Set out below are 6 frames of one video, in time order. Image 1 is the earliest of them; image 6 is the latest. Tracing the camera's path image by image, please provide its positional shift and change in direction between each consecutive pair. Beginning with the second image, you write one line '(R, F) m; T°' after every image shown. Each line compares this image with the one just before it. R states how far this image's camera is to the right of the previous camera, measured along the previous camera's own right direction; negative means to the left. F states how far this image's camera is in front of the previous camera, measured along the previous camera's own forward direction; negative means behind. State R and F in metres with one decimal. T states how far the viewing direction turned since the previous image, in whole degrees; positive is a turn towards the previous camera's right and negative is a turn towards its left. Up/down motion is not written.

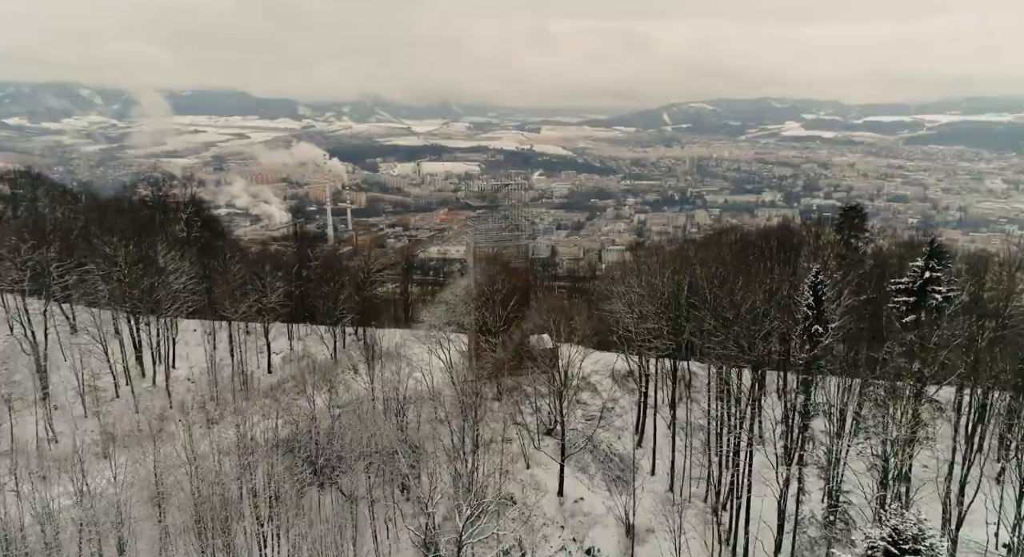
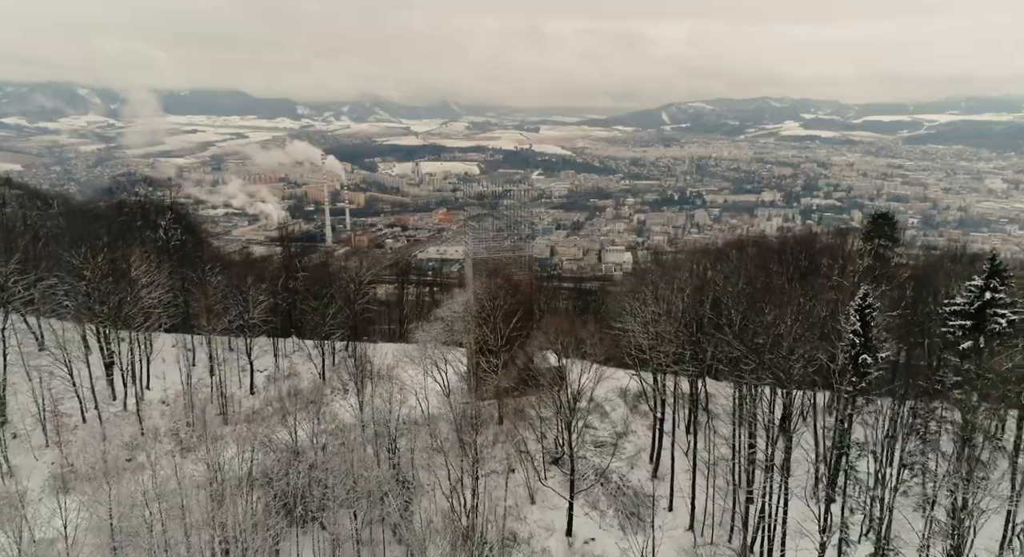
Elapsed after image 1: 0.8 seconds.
(0.0, +0.8) m; 0°
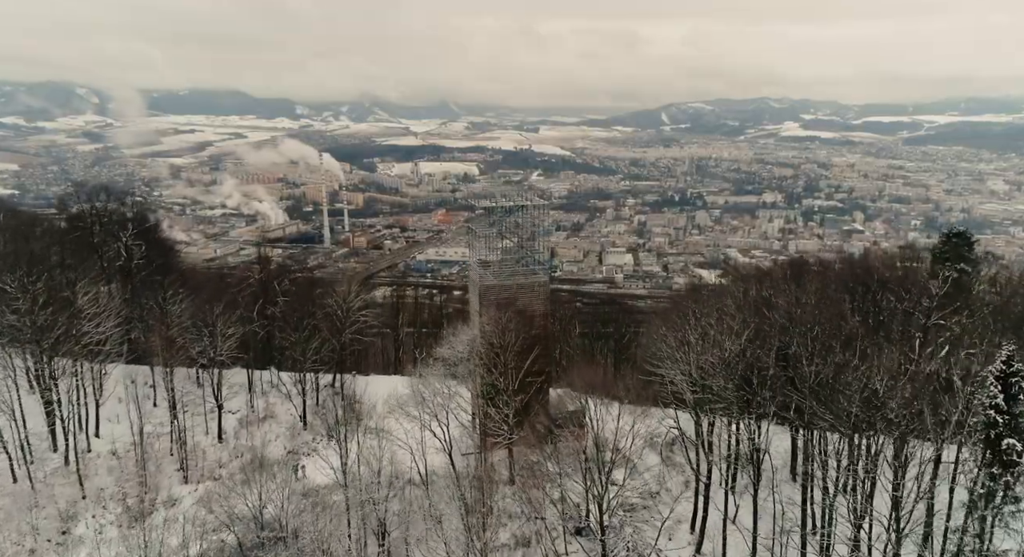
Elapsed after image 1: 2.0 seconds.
(-0.1, +1.4) m; 0°
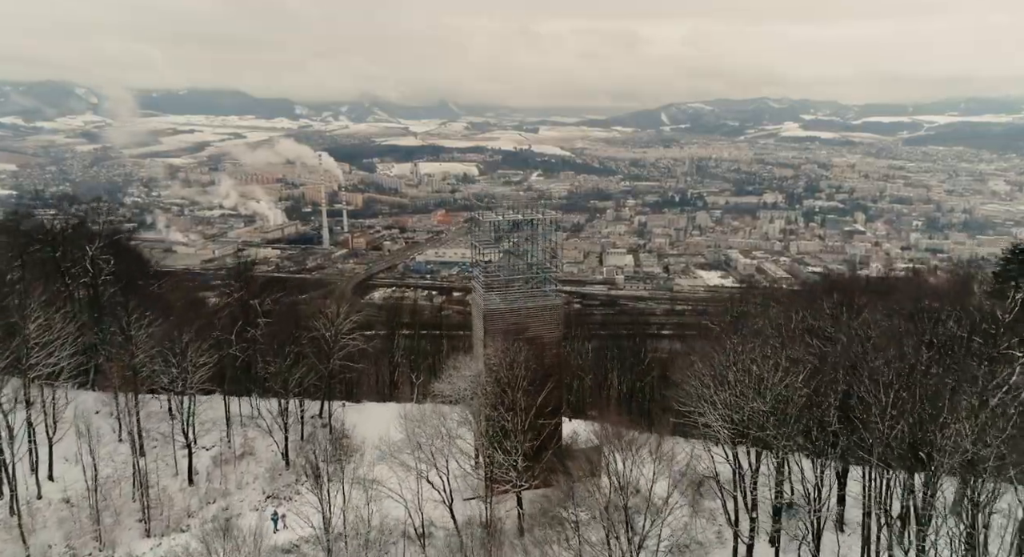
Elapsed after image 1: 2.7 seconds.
(-0.1, +0.9) m; 0°
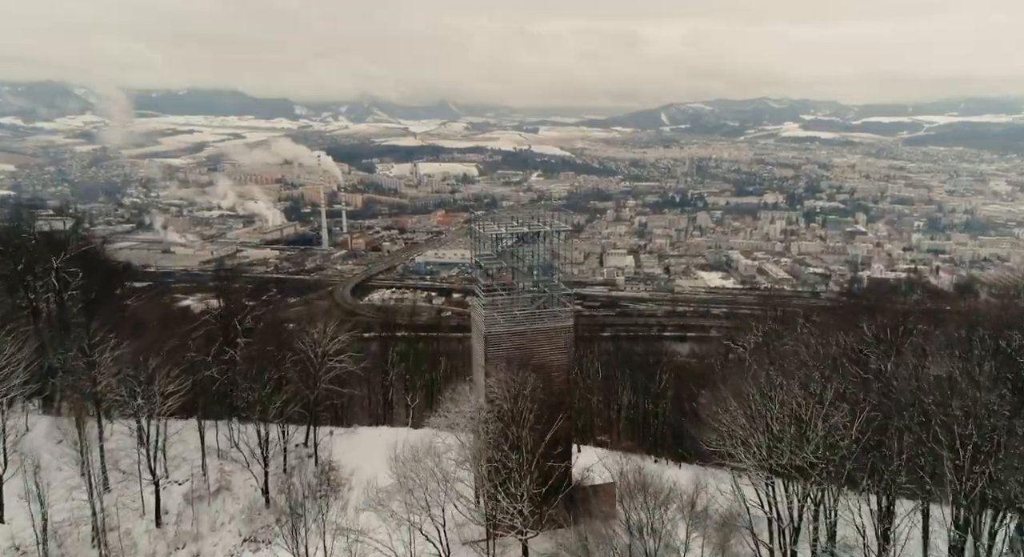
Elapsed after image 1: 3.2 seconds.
(0.0, +0.7) m; 0°
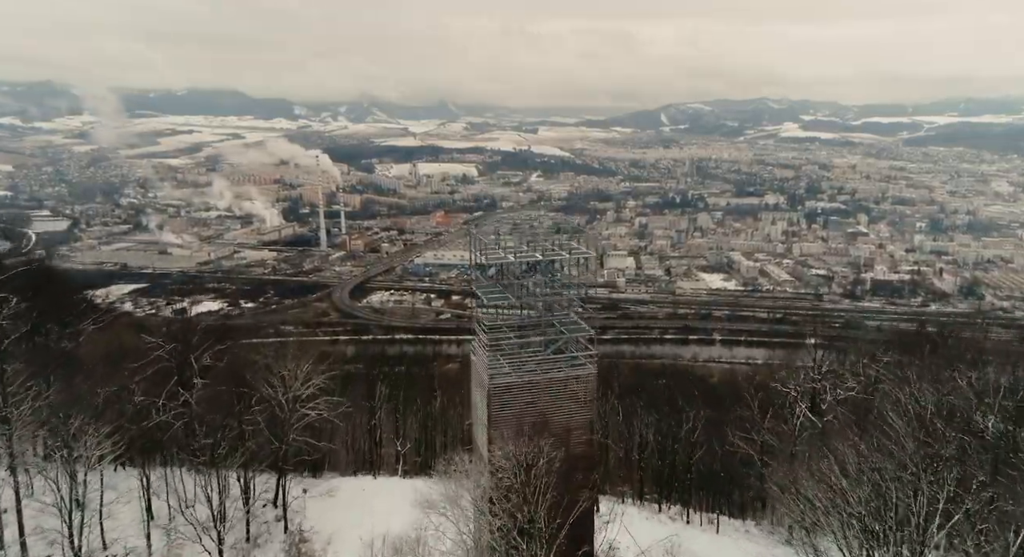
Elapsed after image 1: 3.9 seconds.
(-0.1, +1.2) m; 0°
